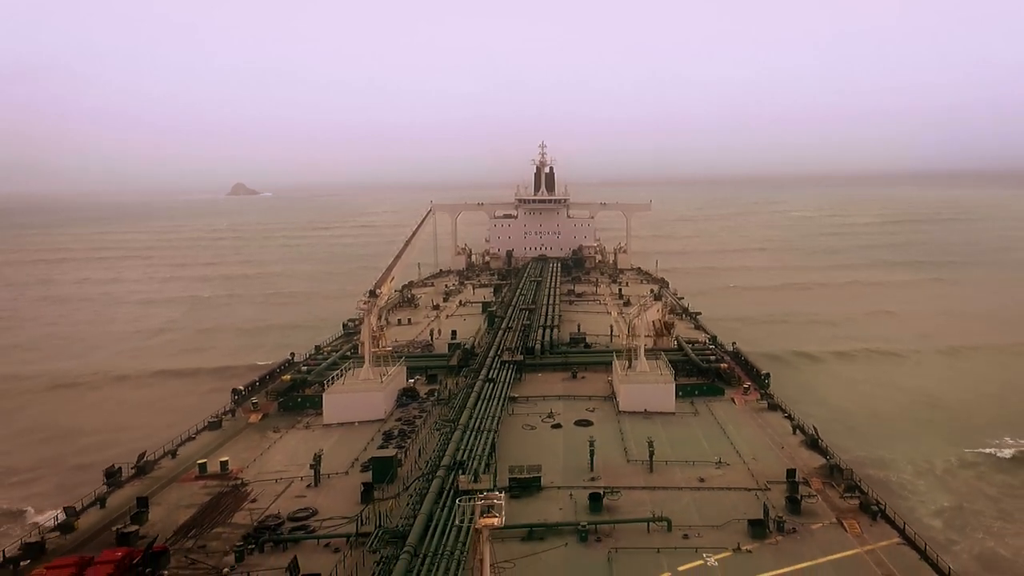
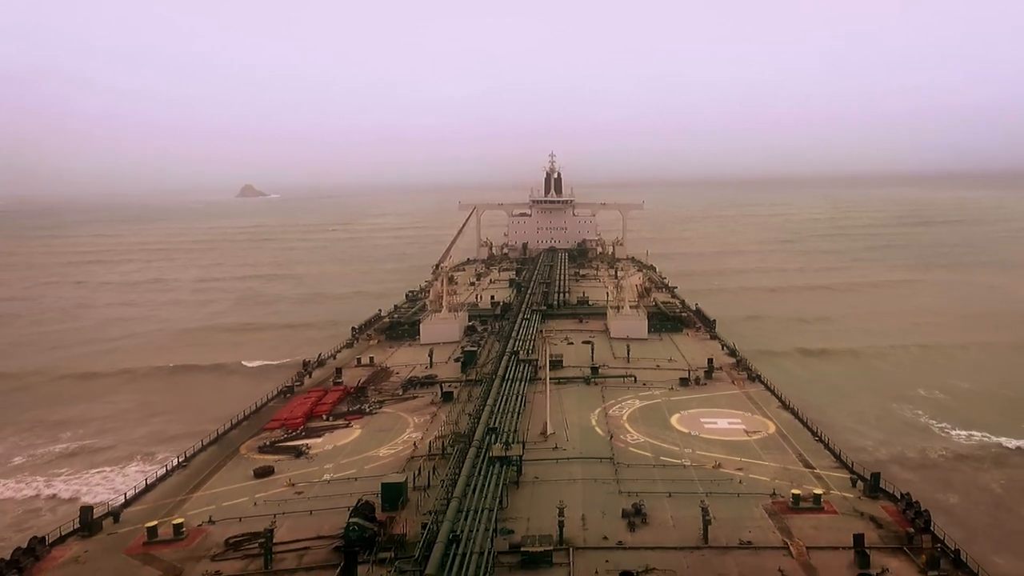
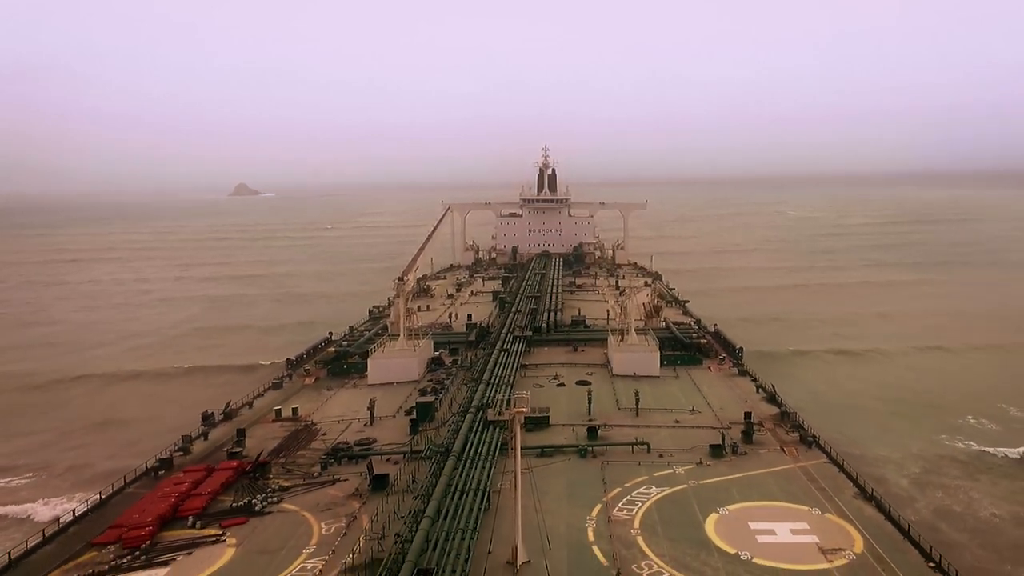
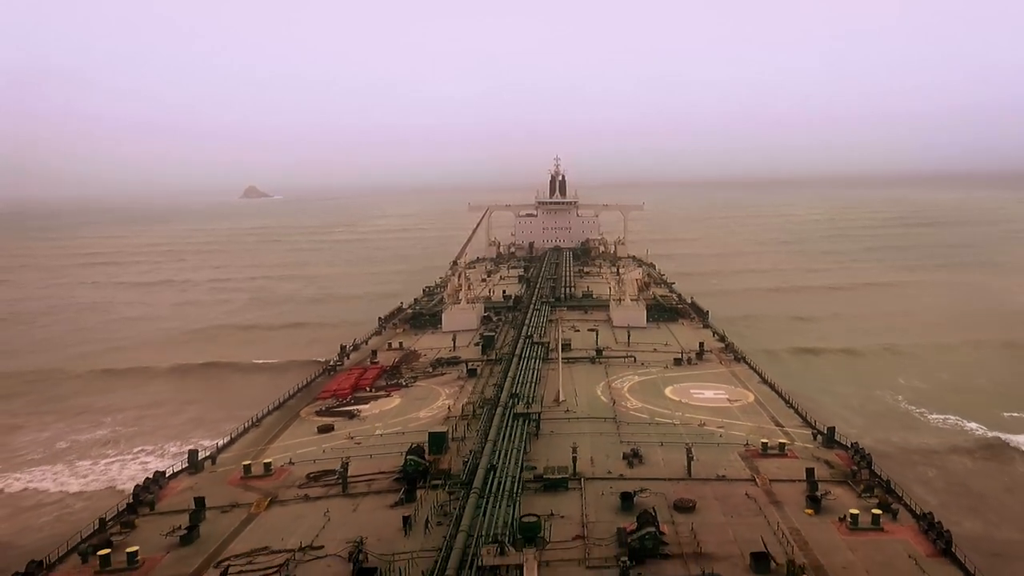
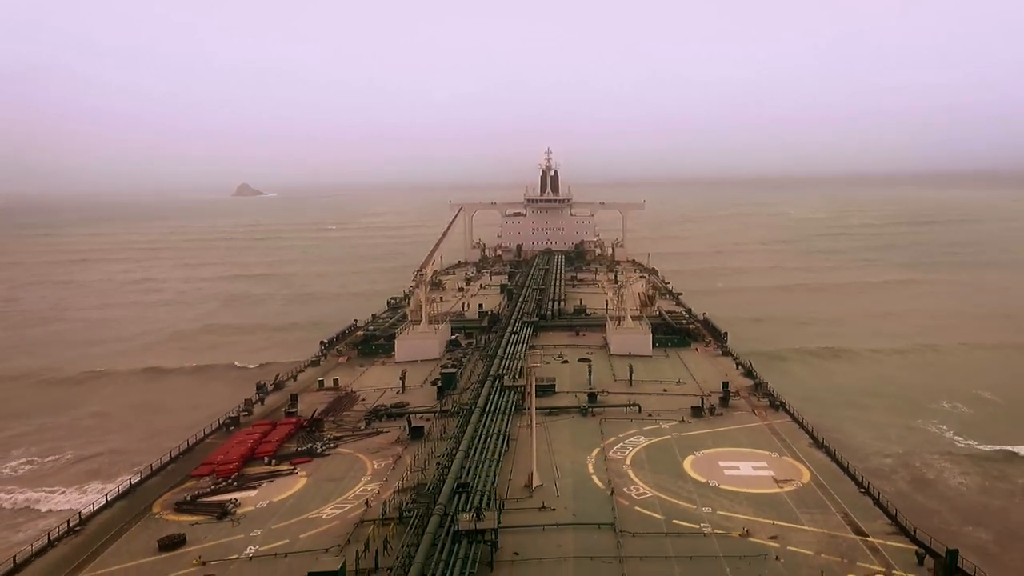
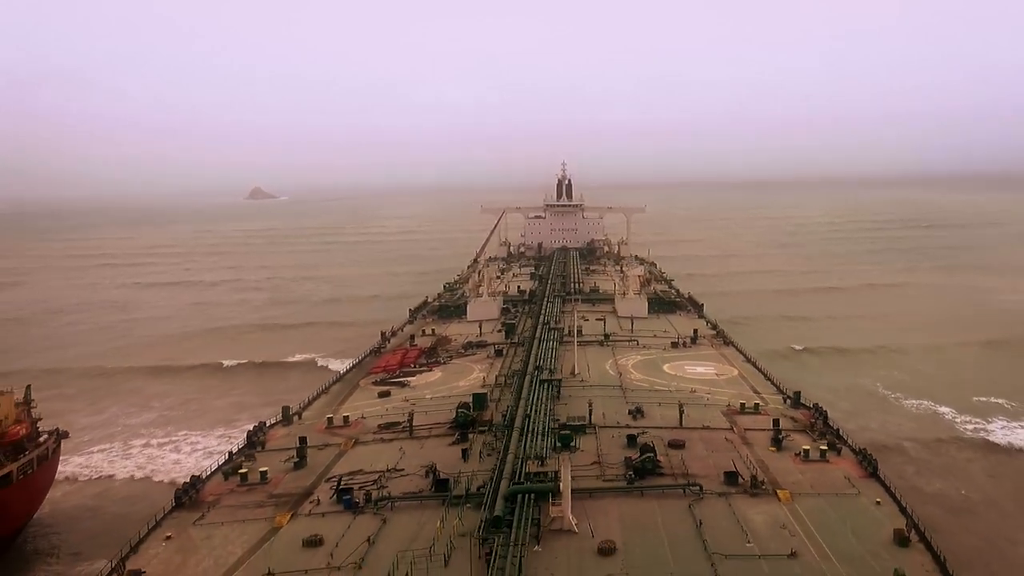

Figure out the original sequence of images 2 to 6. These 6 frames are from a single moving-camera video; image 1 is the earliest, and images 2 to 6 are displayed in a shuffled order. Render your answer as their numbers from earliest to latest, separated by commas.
3, 5, 2, 4, 6
